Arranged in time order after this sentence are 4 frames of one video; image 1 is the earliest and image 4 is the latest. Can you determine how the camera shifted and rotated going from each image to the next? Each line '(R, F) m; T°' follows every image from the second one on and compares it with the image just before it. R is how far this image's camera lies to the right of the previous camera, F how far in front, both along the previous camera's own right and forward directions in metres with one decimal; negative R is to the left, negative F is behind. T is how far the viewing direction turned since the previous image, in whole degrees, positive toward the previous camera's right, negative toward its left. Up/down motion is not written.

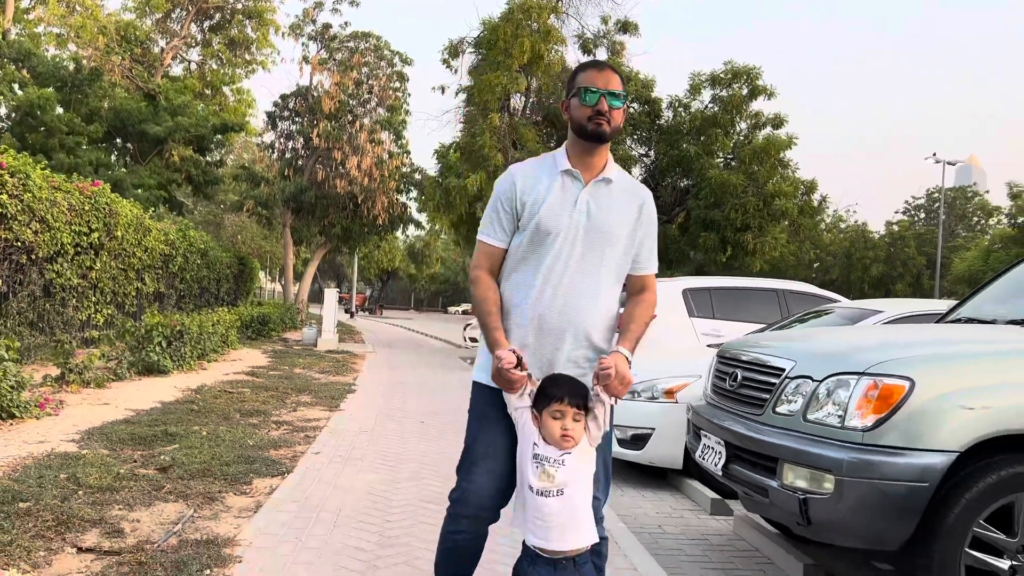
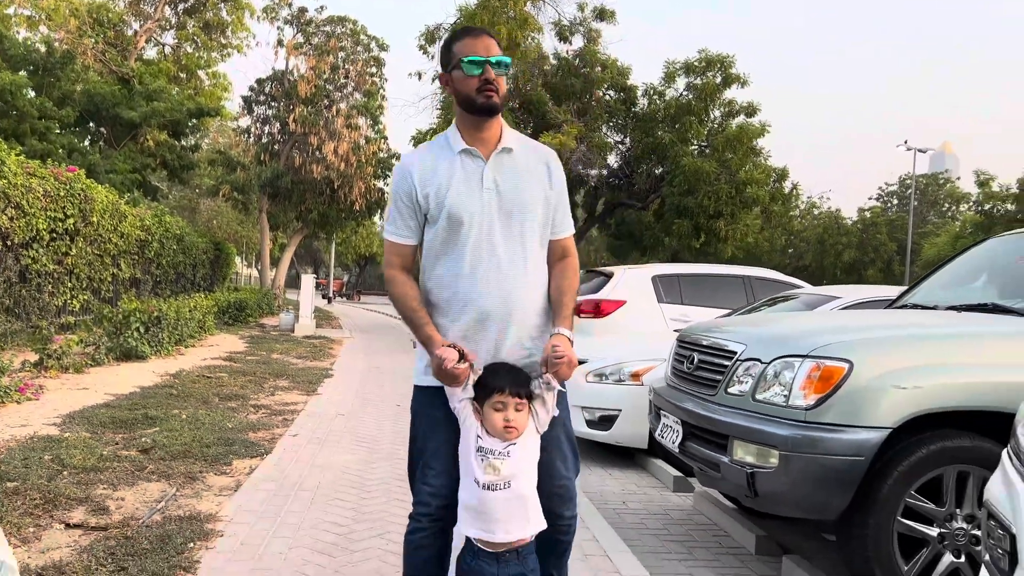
(0.0, -0.2) m; +1°
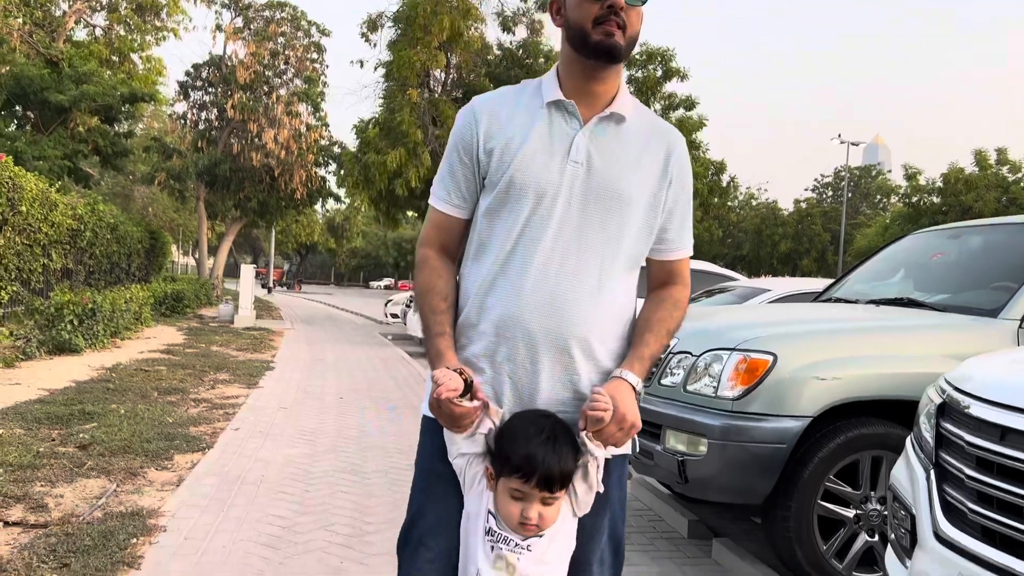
(0.0, -0.1) m; +4°
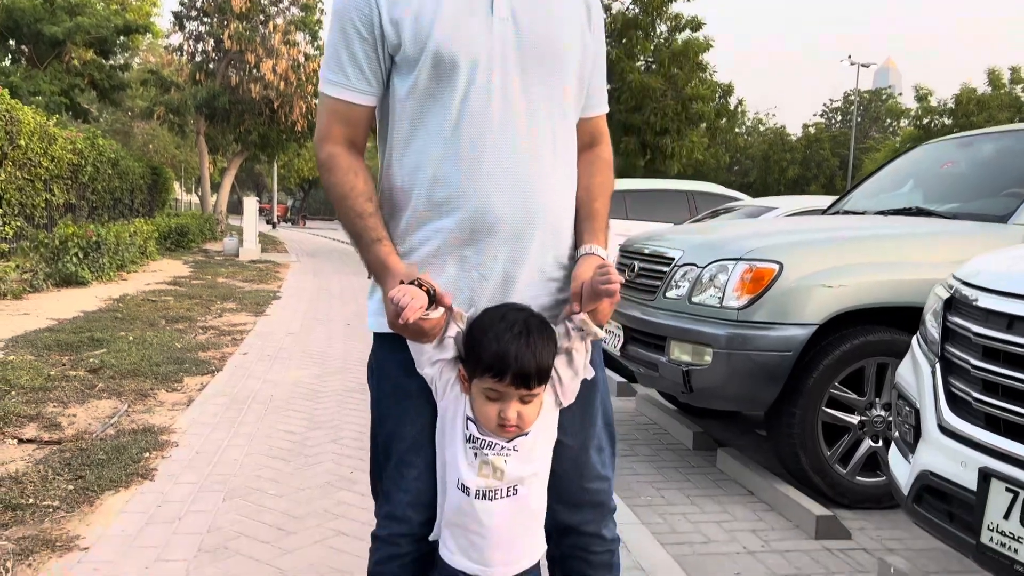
(0.0, 0.0) m; 0°
